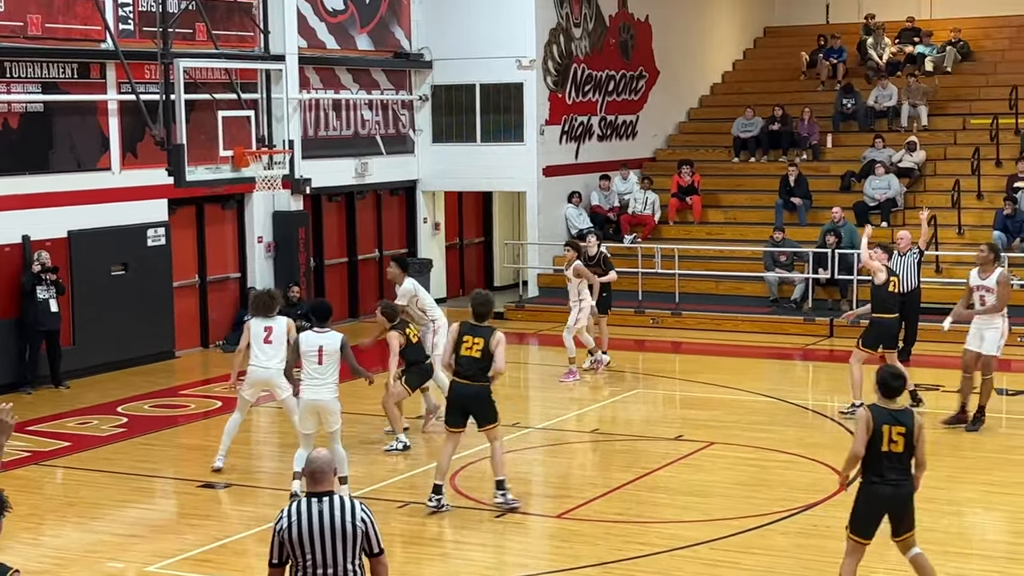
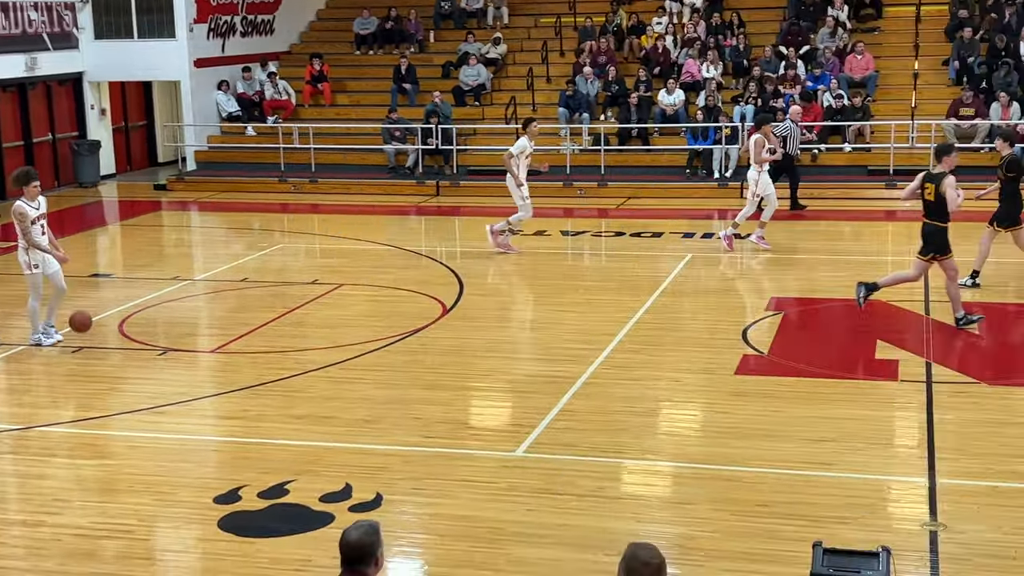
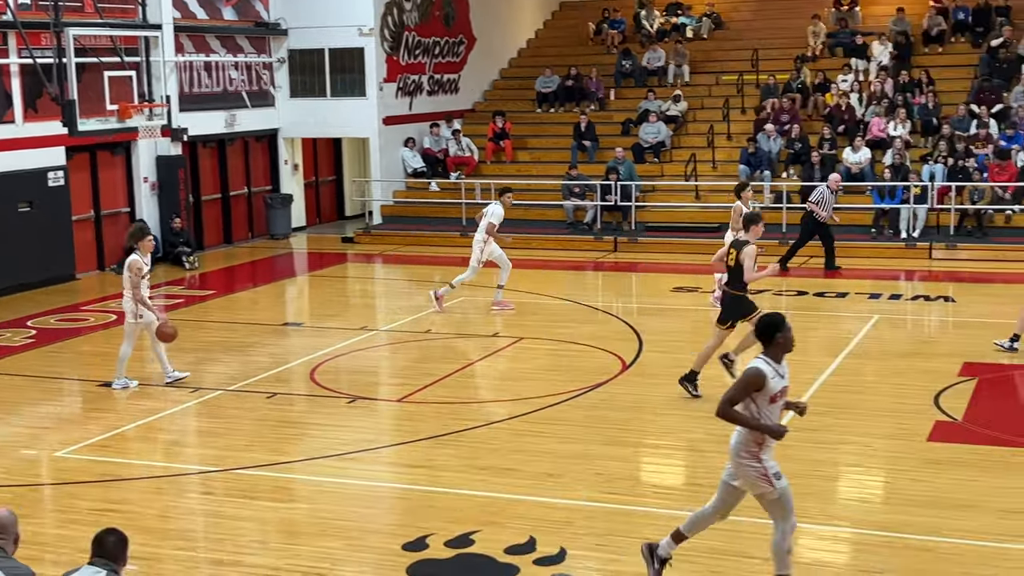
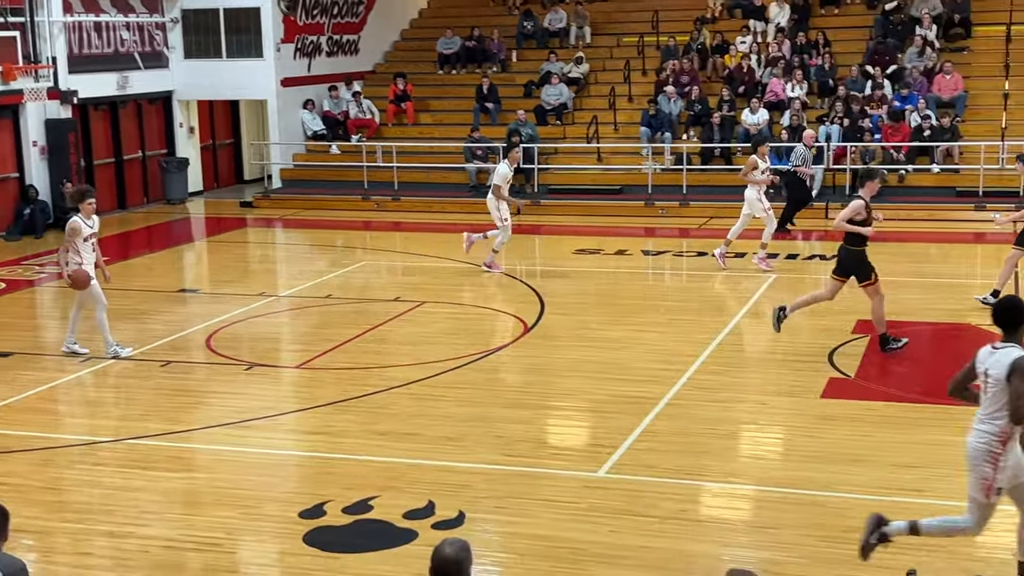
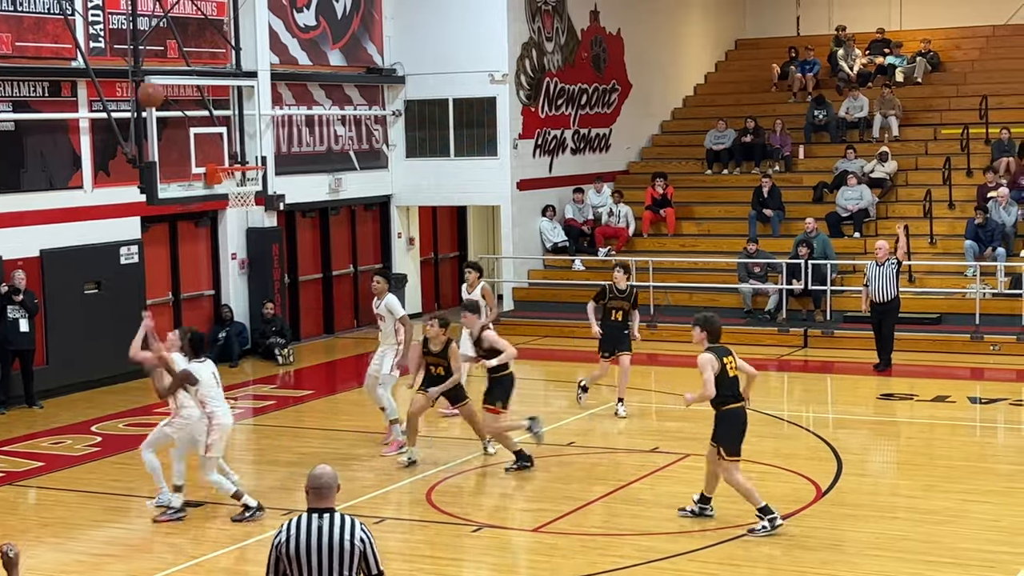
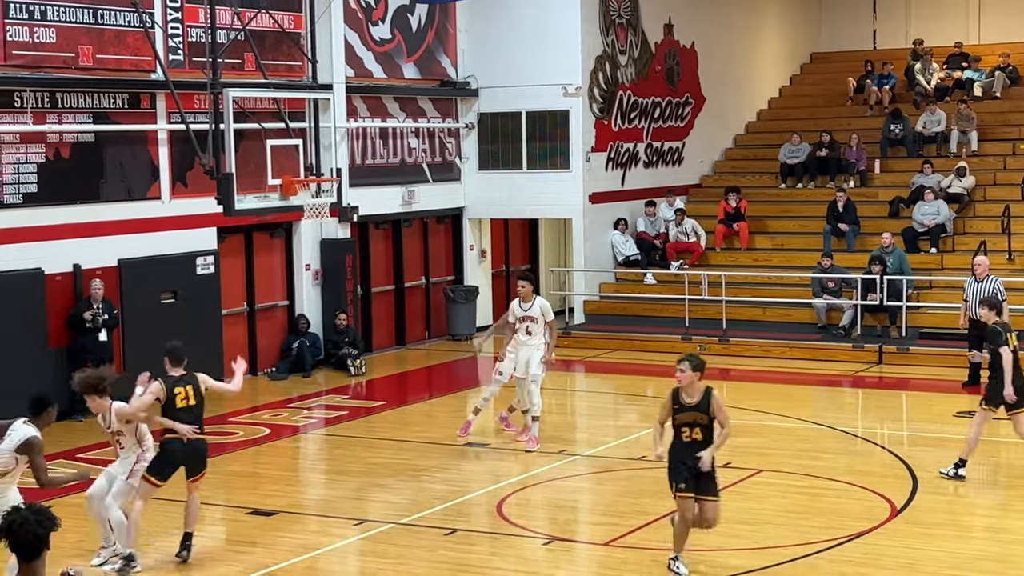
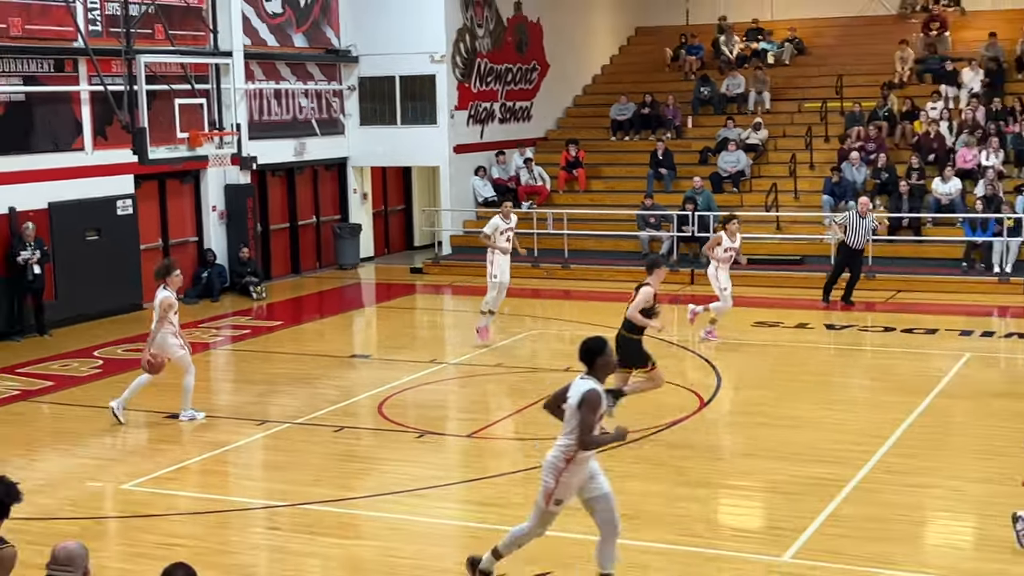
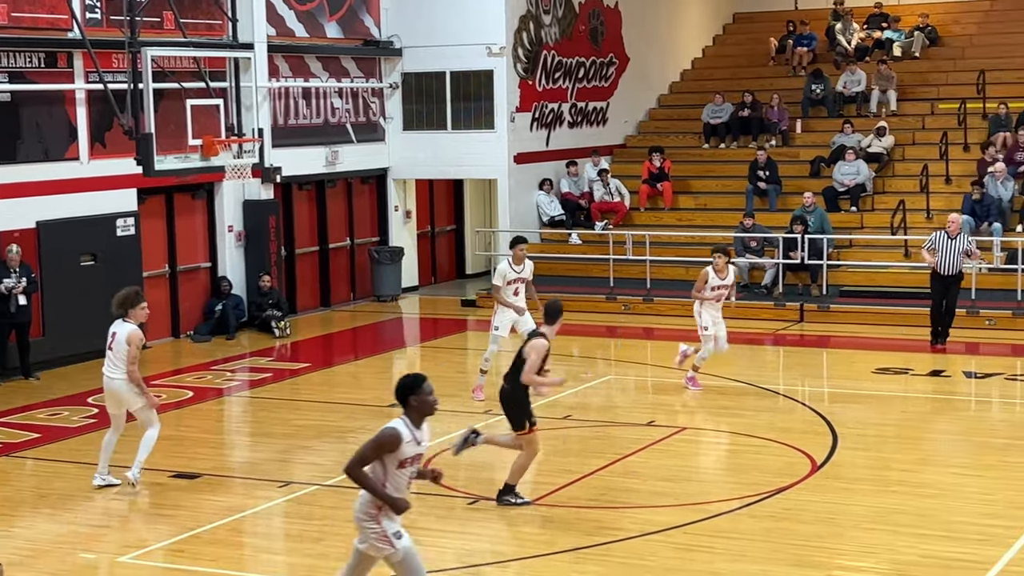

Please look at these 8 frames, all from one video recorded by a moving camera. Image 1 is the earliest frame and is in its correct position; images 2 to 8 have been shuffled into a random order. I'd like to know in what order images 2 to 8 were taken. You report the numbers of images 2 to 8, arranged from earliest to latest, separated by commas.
5, 6, 8, 7, 3, 4, 2
